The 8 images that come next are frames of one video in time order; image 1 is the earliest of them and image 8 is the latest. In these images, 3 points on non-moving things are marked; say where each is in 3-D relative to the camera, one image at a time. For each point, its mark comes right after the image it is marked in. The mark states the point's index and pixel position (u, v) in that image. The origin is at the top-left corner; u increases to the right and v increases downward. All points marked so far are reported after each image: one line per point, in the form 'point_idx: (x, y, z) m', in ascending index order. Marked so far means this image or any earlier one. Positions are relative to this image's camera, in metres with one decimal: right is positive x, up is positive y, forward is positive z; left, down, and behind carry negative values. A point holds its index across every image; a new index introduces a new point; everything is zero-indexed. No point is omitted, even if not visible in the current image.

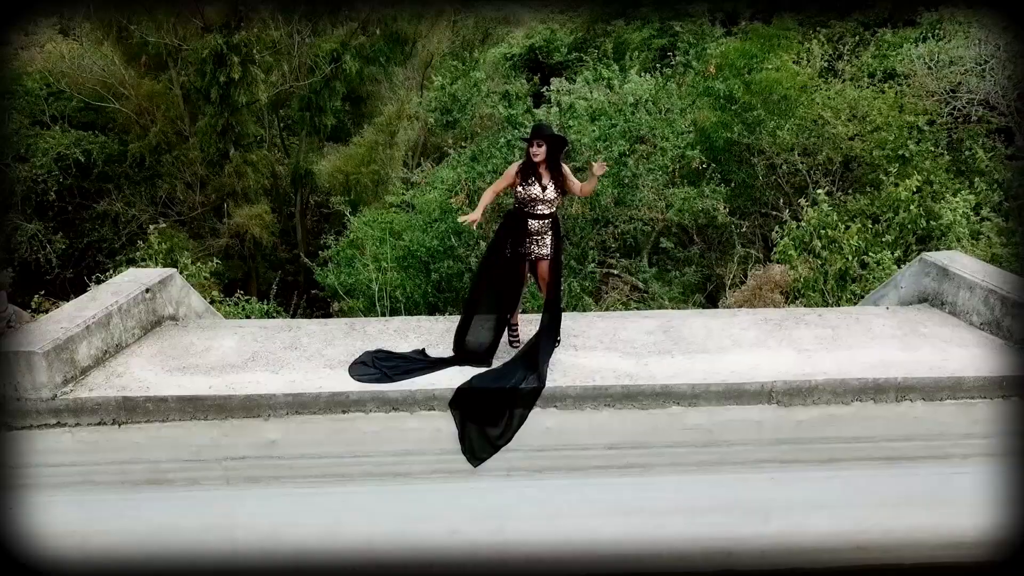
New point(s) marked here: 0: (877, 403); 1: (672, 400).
0: (+1.7, -0.5, +3.3) m
1: (+0.7, -0.5, +3.2) m
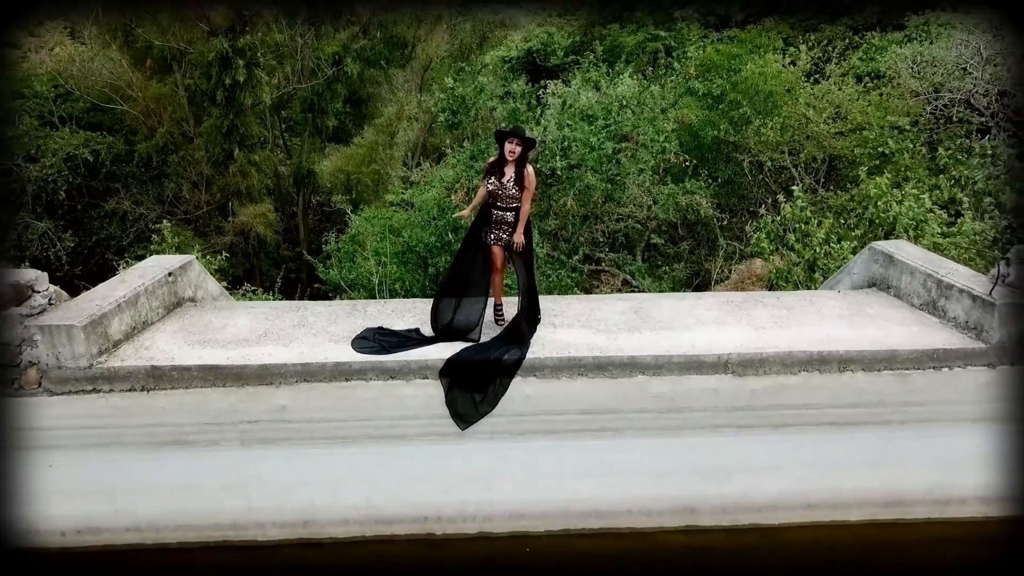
0: (+1.7, -0.4, +3.7) m
1: (+0.7, -0.4, +3.6) m
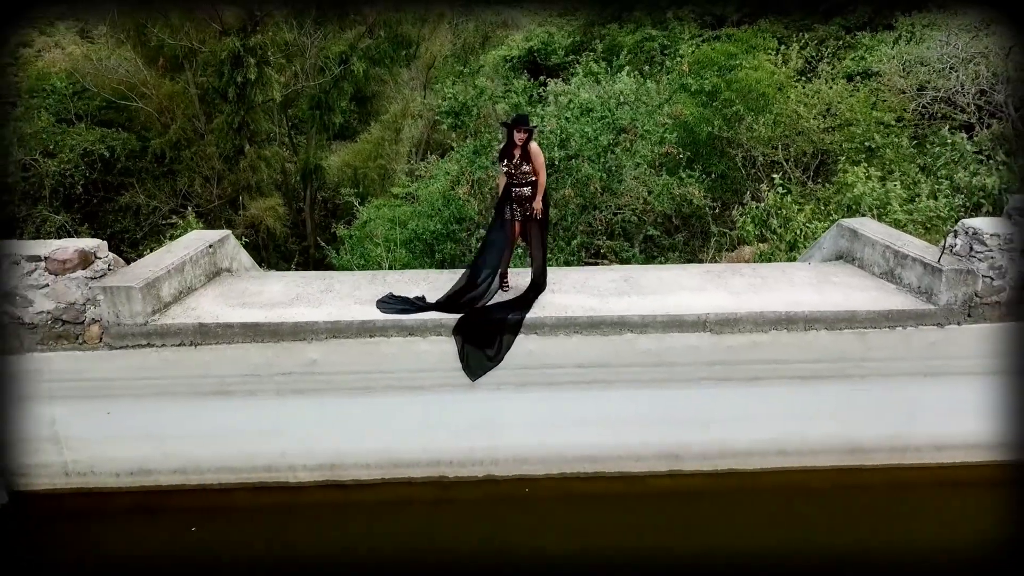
0: (+1.7, -0.3, +4.1) m
1: (+0.7, -0.2, +4.1) m
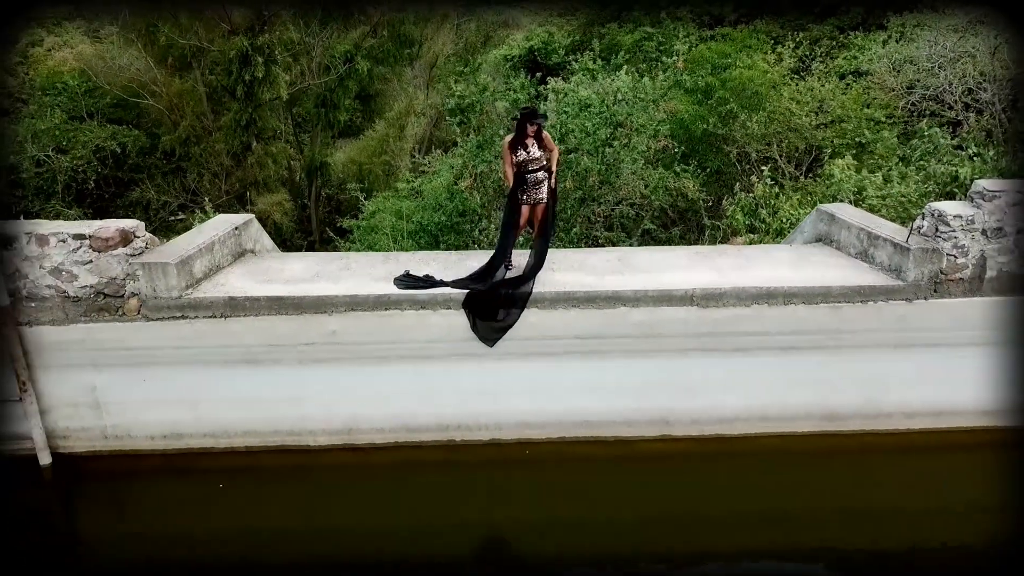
0: (+1.7, -0.1, +4.5) m
1: (+0.7, -0.1, +4.5) m
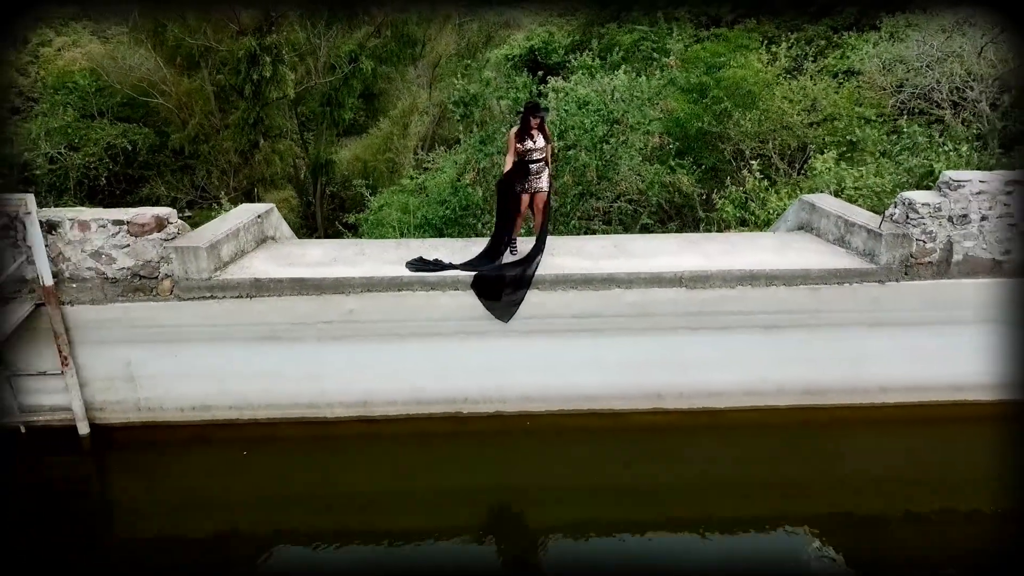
0: (+1.7, 0.0, +4.9) m
1: (+0.7, 0.0, +4.8) m
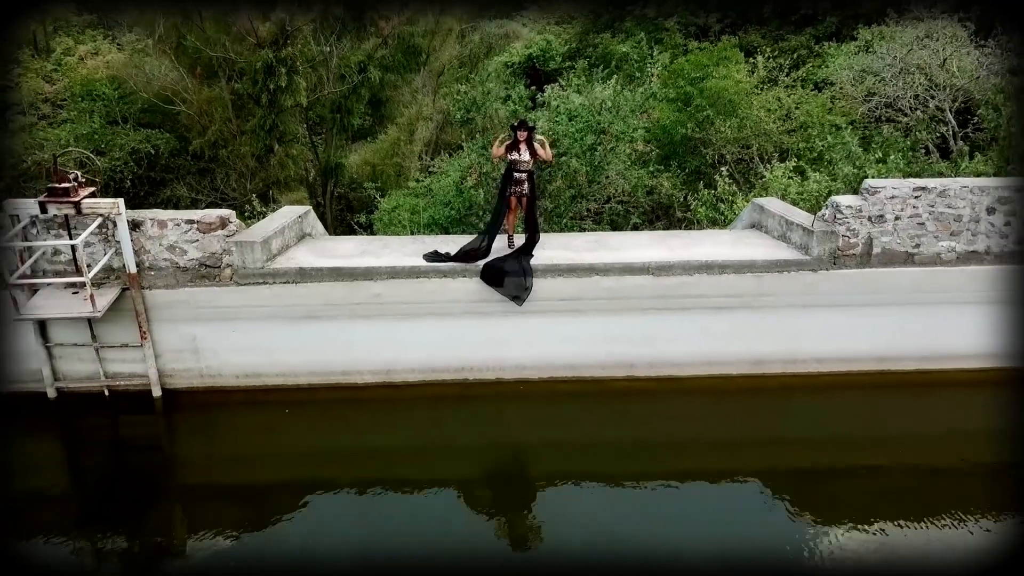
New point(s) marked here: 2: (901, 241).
0: (+1.7, +0.1, +5.9) m
1: (+0.7, +0.1, +5.9) m
2: (+3.4, +0.4, +6.1) m
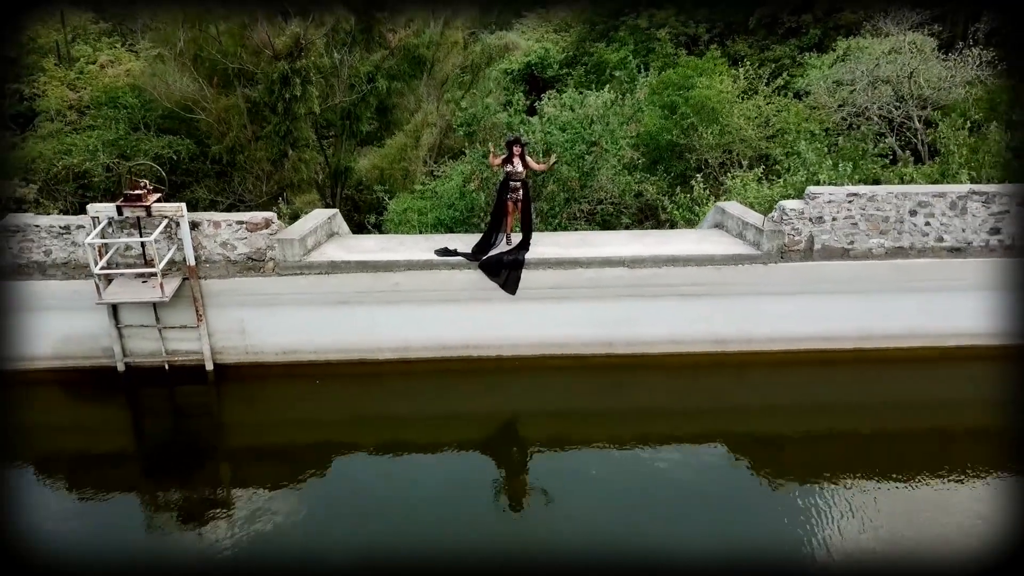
0: (+1.7, +0.2, +7.0) m
1: (+0.7, +0.2, +7.0) m
2: (+3.4, +0.5, +7.2) m
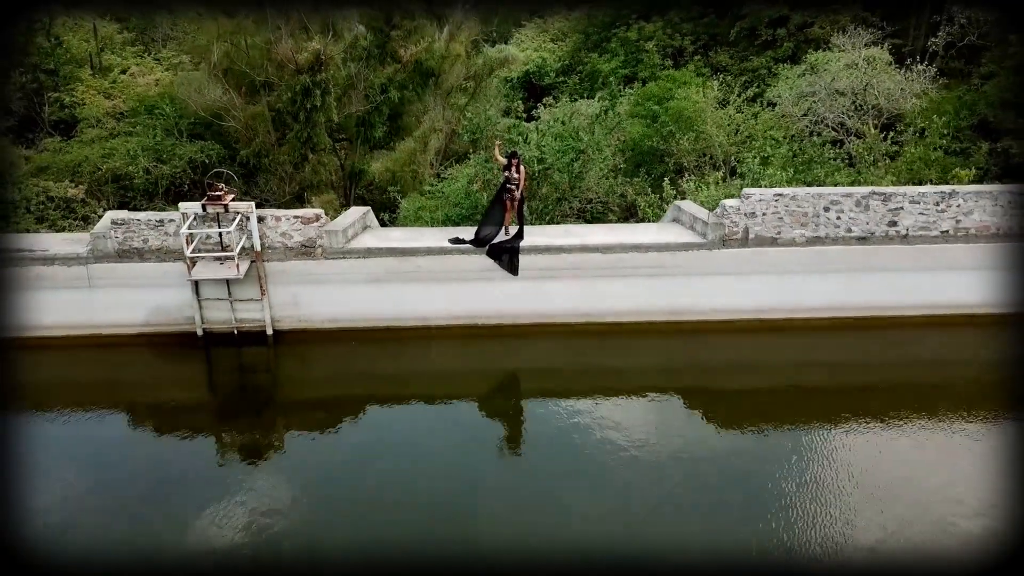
0: (+1.6, +0.5, +8.8) m
1: (+0.7, +0.5, +8.8) m
2: (+3.4, +0.8, +9.0) m
